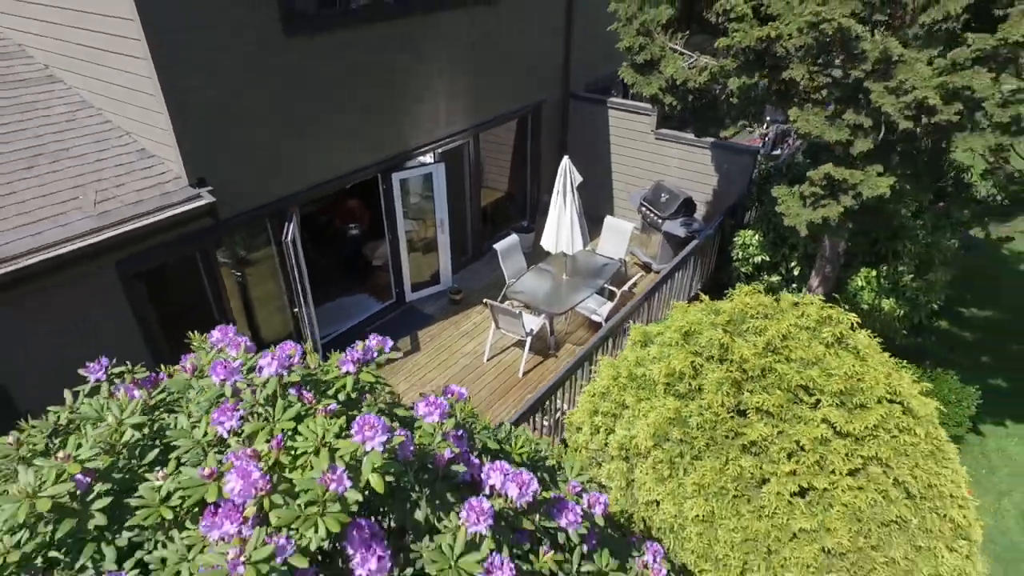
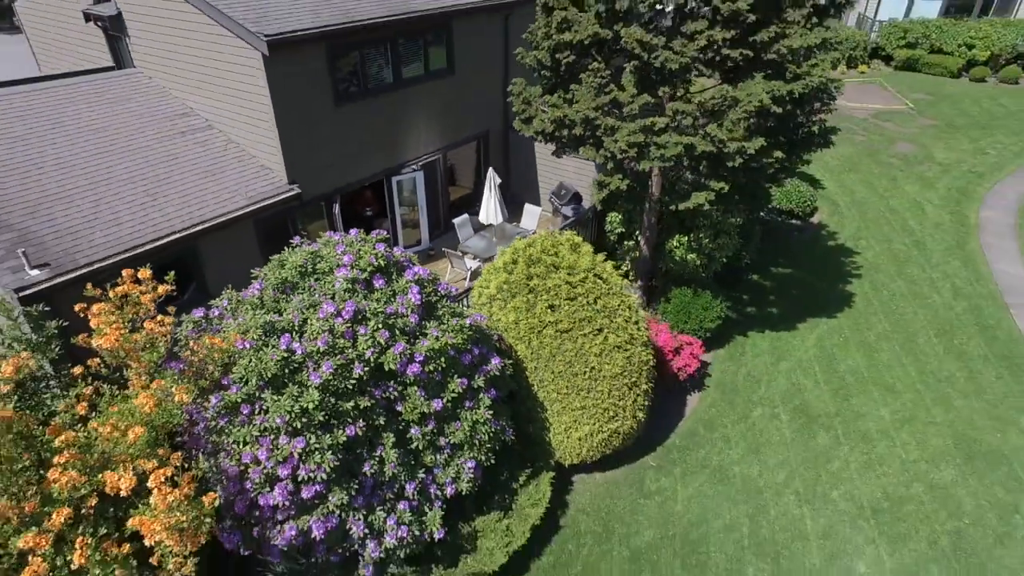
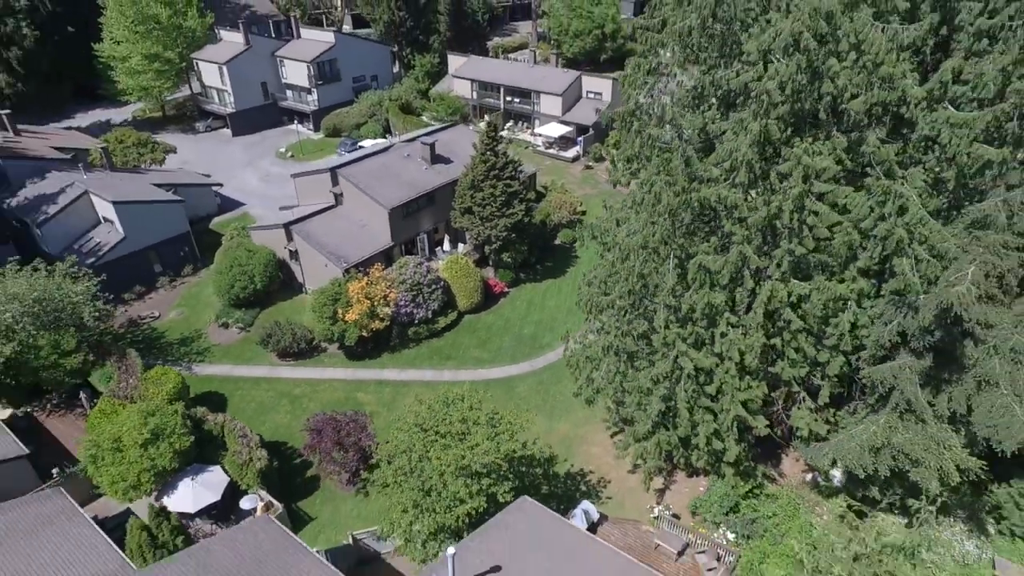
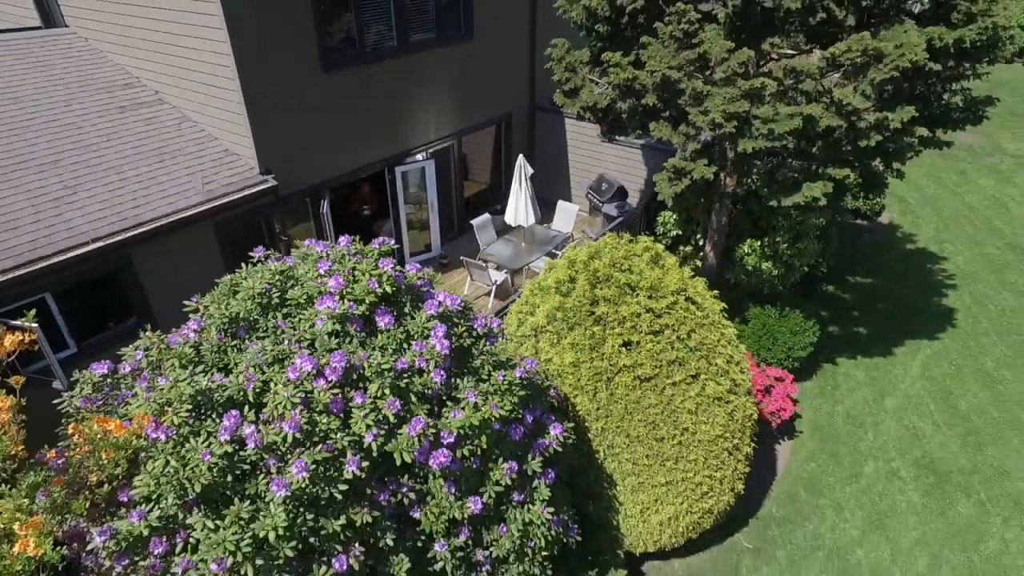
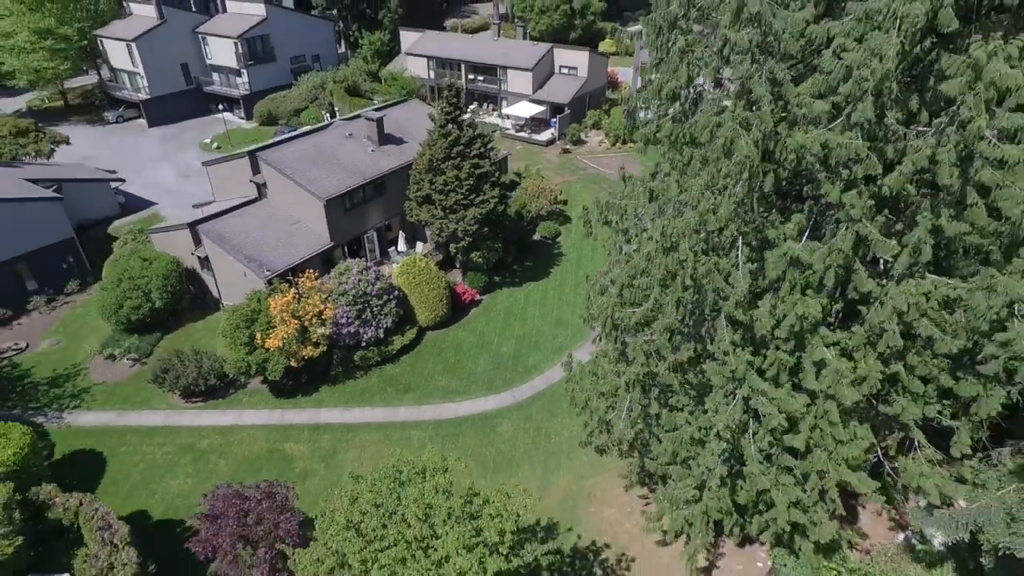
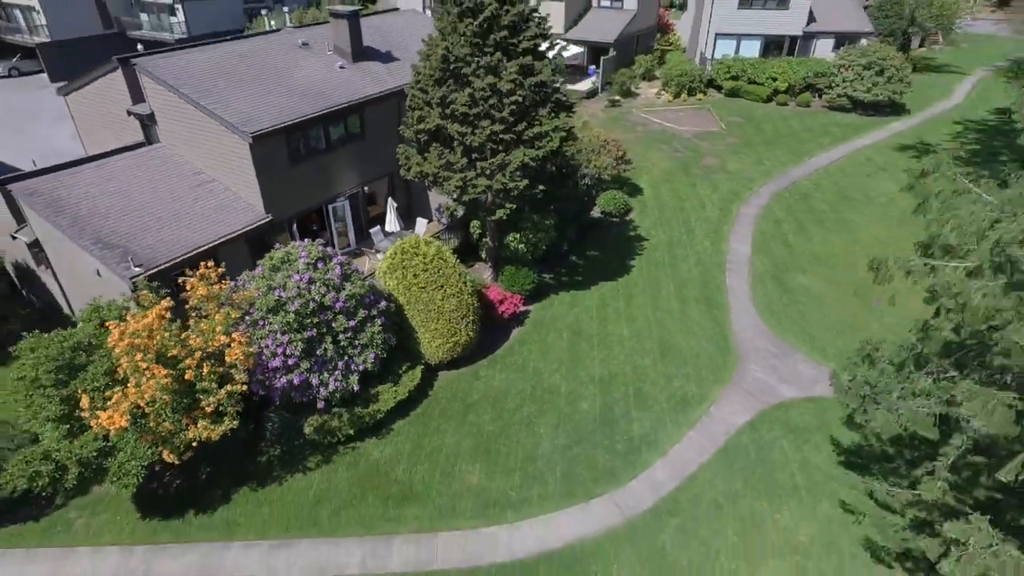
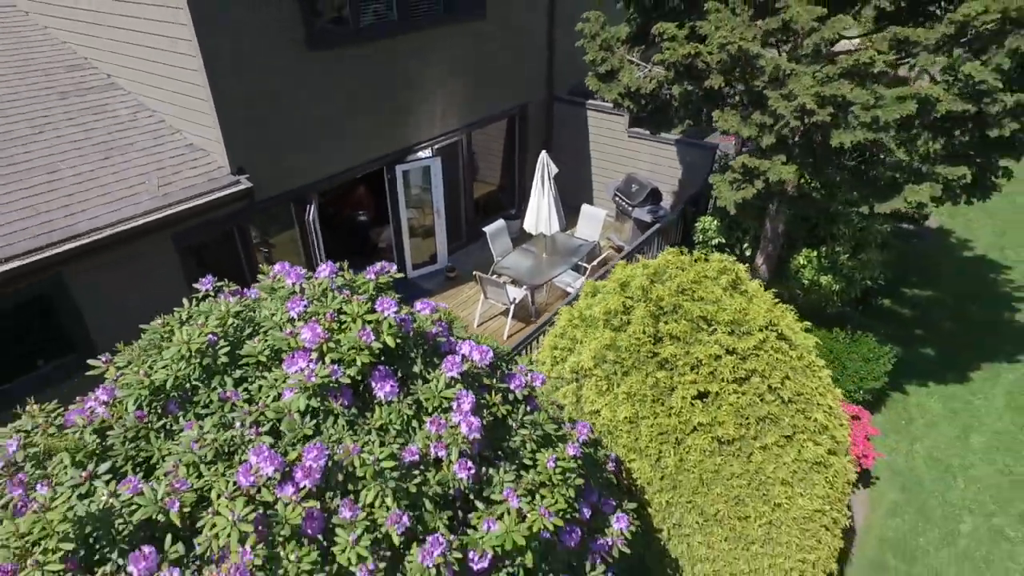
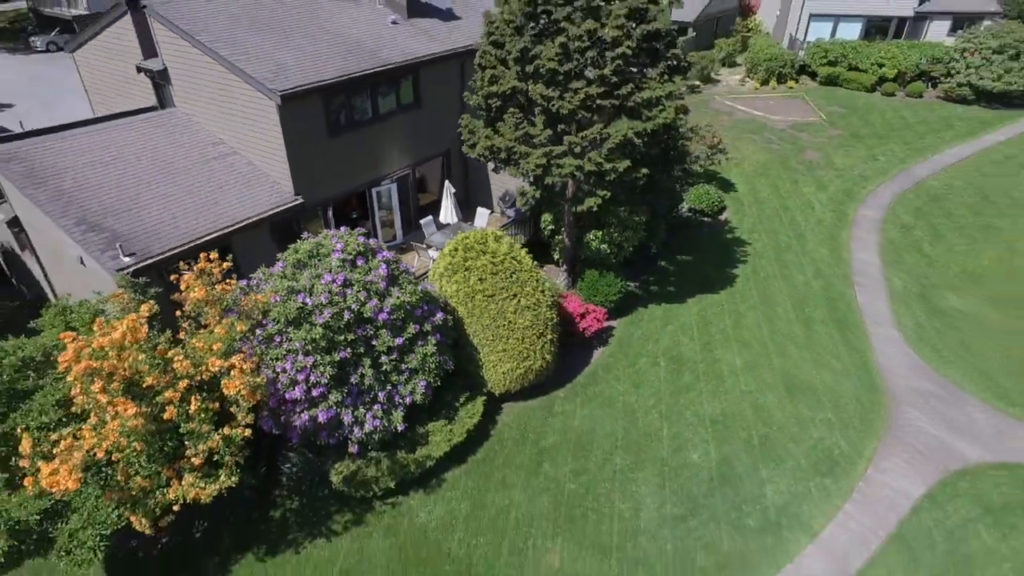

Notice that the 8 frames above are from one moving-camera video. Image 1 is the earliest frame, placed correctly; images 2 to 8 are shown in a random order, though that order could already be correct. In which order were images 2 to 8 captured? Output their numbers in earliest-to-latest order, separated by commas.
7, 4, 2, 8, 6, 5, 3
